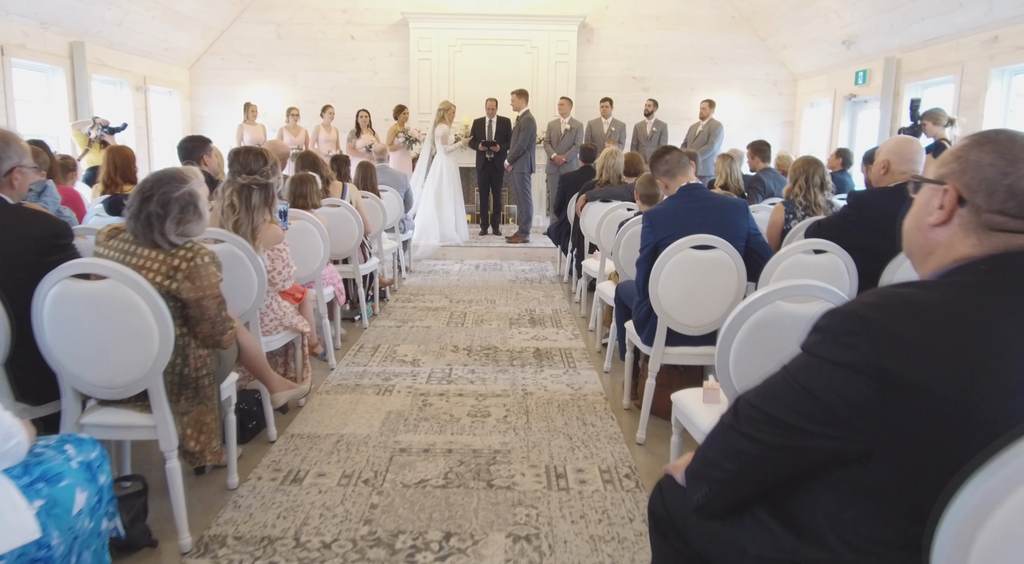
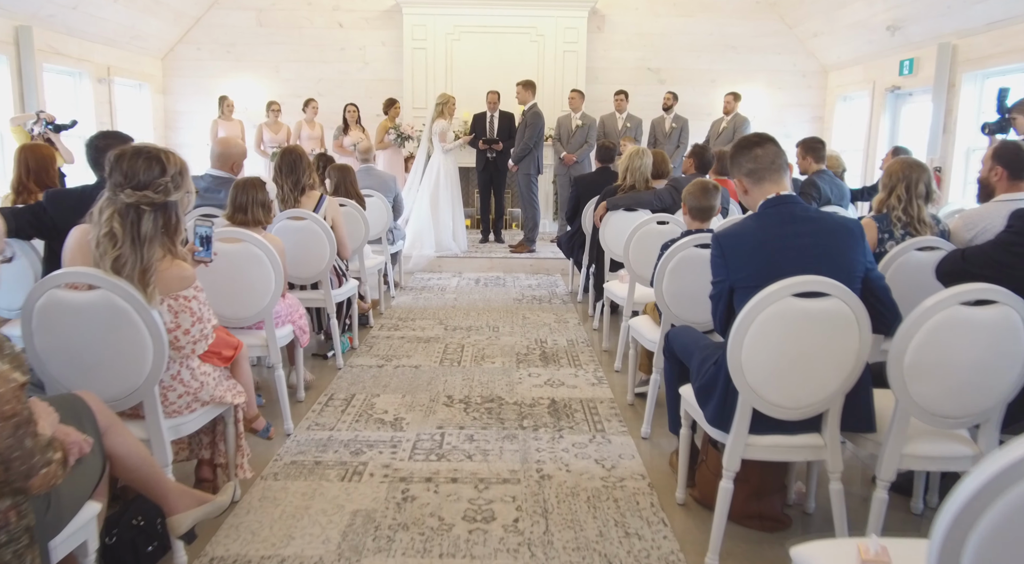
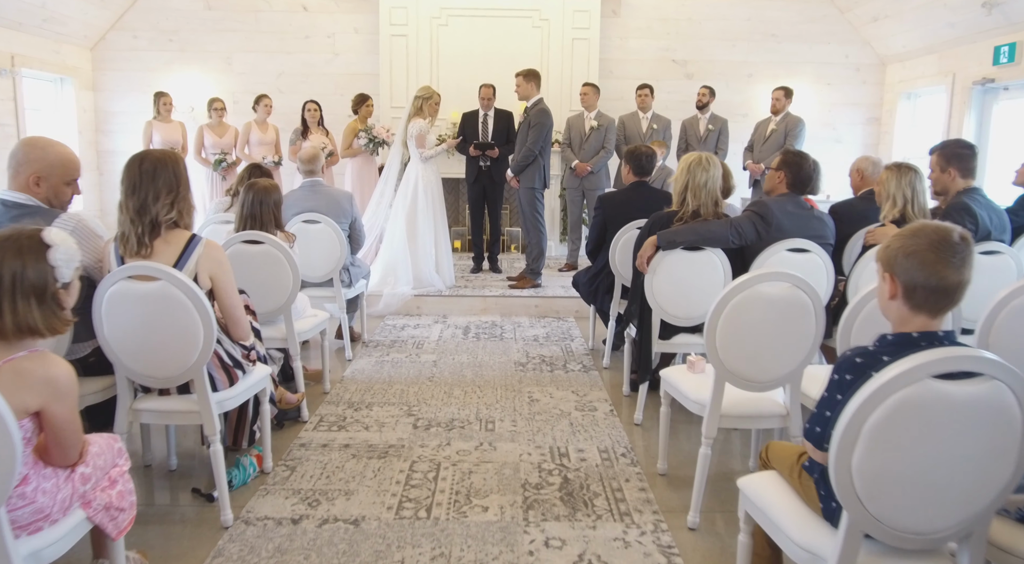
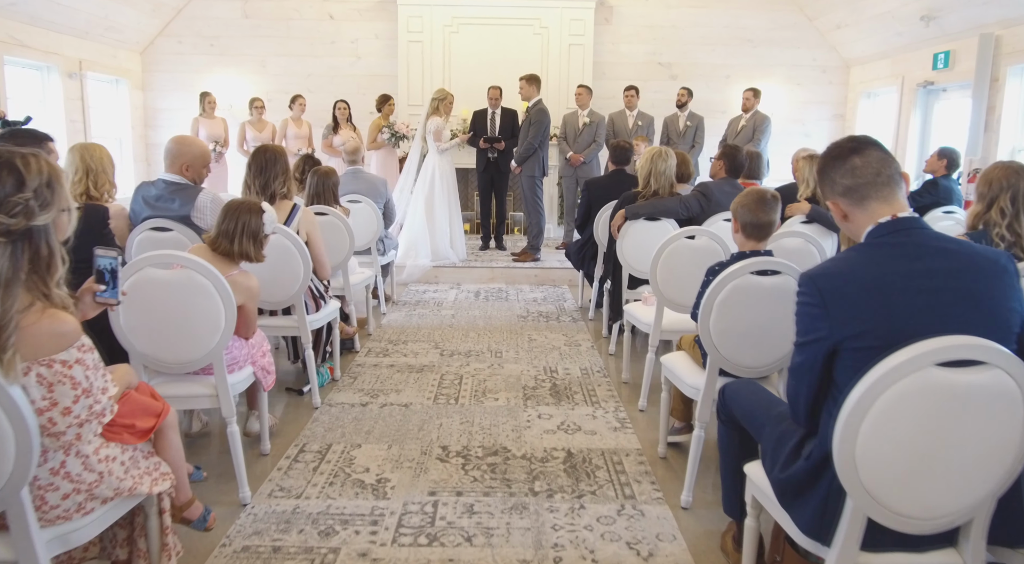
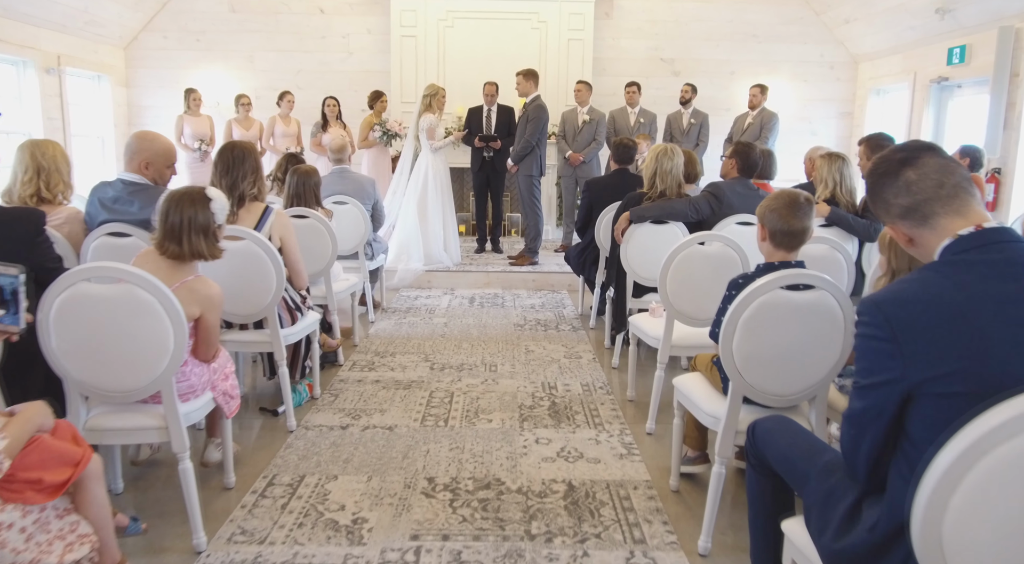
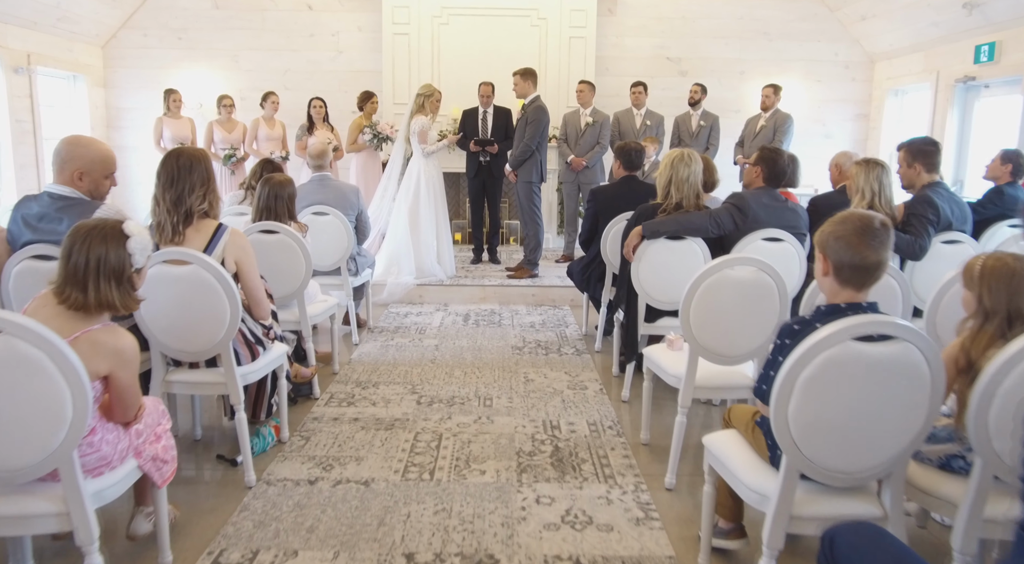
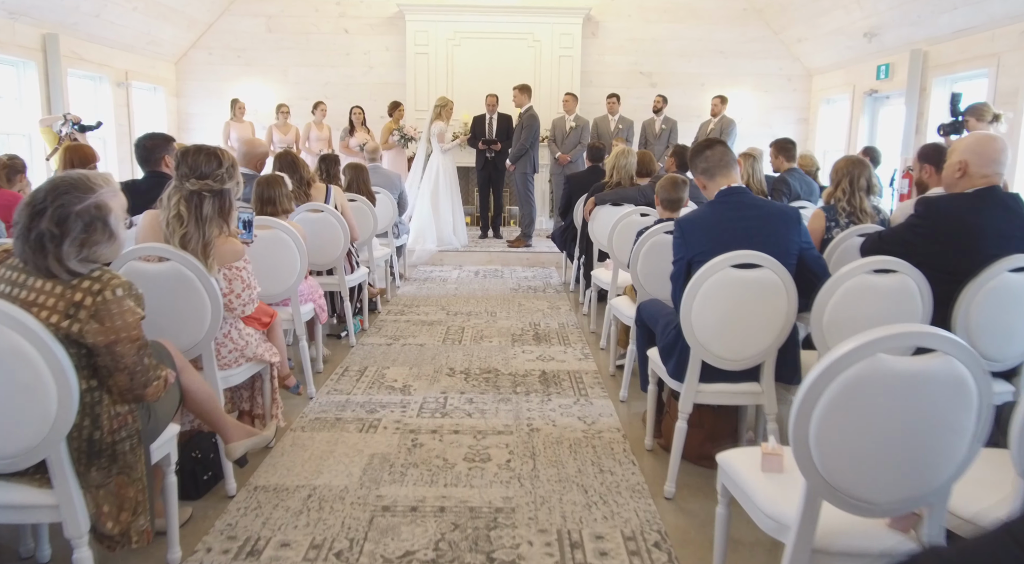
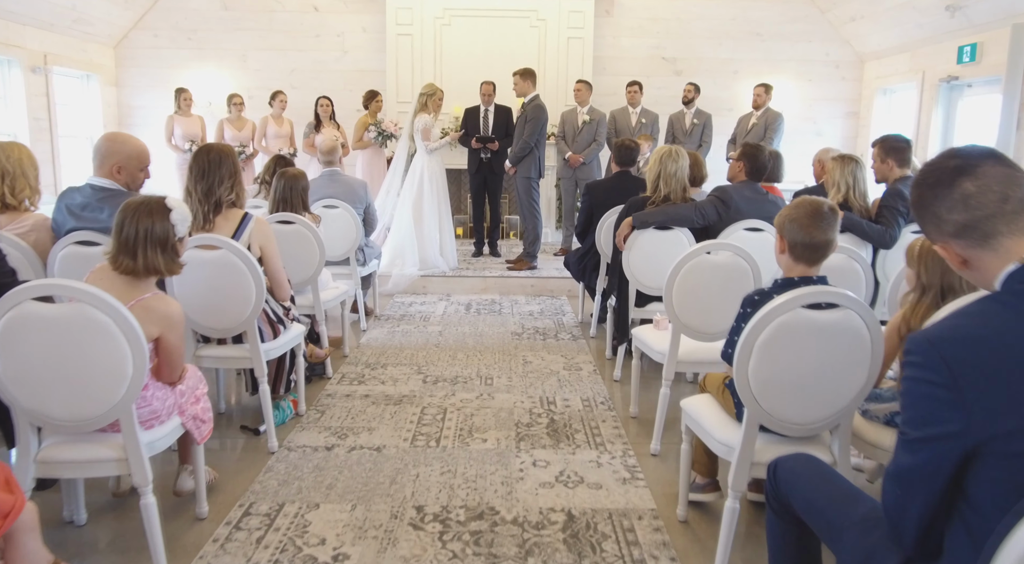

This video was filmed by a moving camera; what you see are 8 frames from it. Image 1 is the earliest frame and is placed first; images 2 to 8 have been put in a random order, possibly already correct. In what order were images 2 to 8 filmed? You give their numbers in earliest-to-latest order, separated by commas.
7, 2, 4, 5, 8, 6, 3
